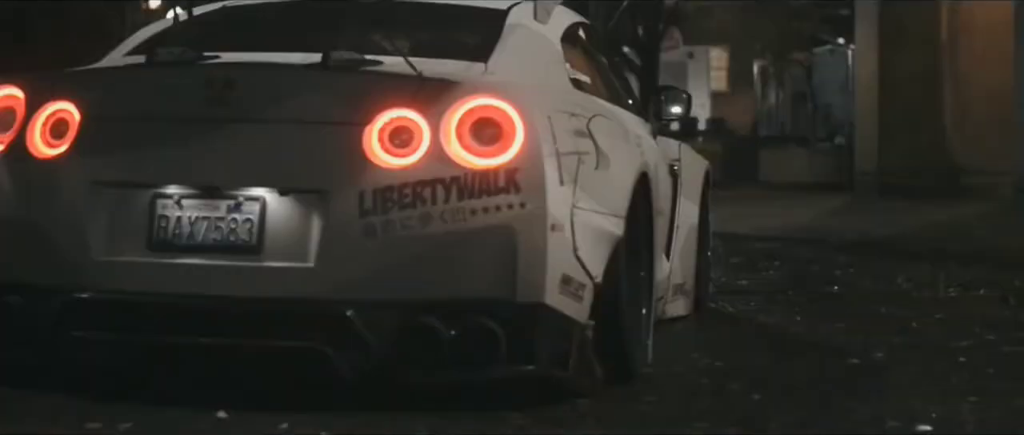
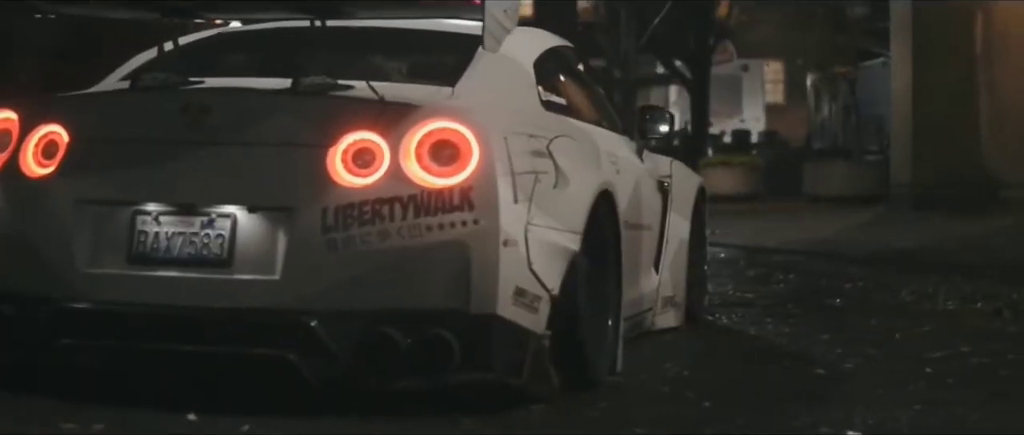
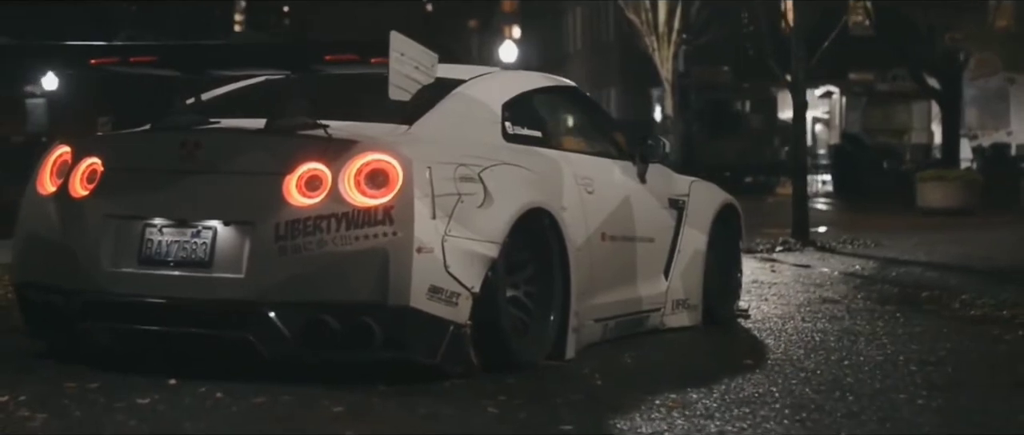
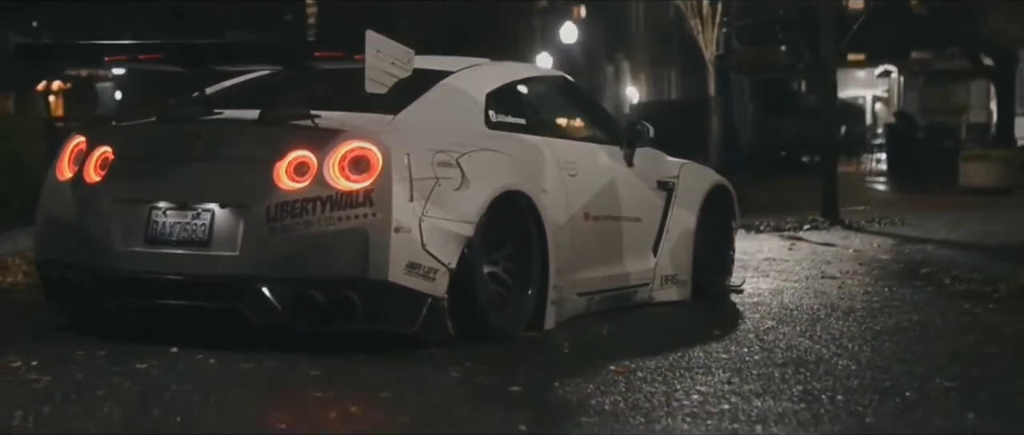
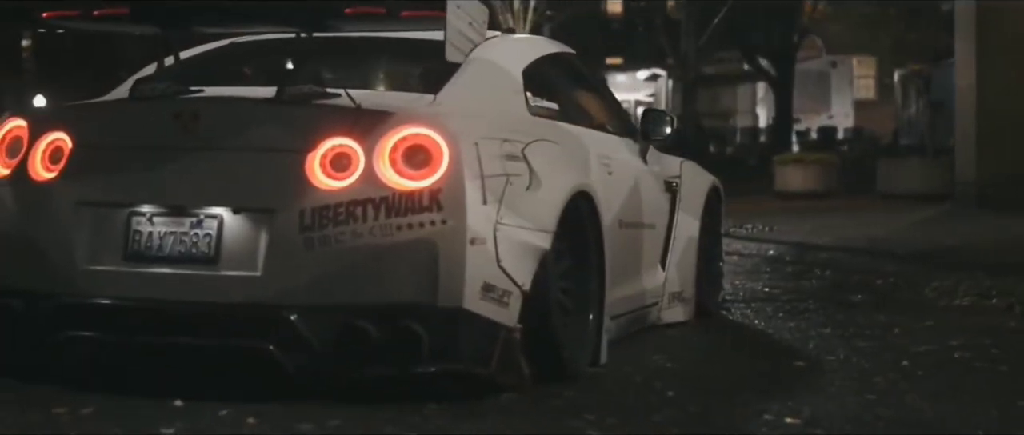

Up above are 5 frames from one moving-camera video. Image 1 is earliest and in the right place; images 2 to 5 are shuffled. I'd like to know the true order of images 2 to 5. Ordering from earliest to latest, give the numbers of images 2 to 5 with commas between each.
2, 5, 3, 4
